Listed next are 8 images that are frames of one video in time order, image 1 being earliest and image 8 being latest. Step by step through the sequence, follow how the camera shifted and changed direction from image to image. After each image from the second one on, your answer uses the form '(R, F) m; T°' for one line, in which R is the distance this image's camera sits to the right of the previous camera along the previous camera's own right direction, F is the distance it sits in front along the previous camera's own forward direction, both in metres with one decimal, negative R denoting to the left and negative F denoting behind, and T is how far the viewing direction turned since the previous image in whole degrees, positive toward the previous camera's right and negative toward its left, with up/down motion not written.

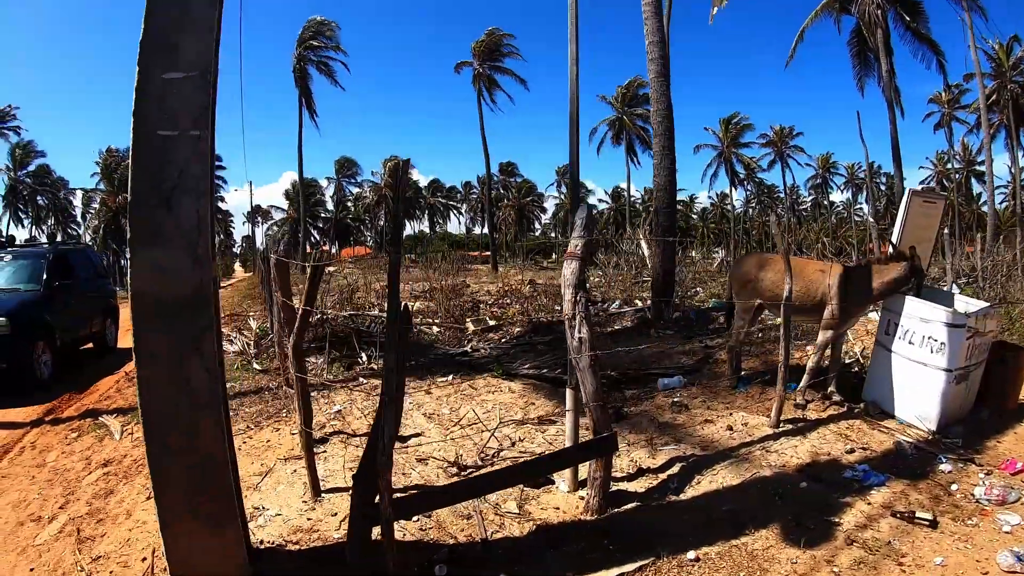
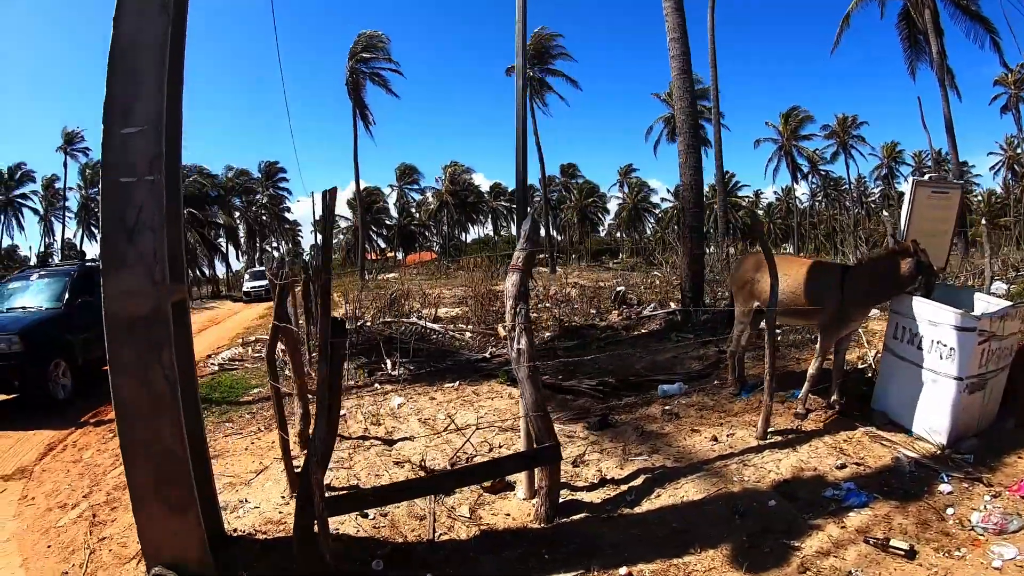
(+1.0, 0.0) m; -9°
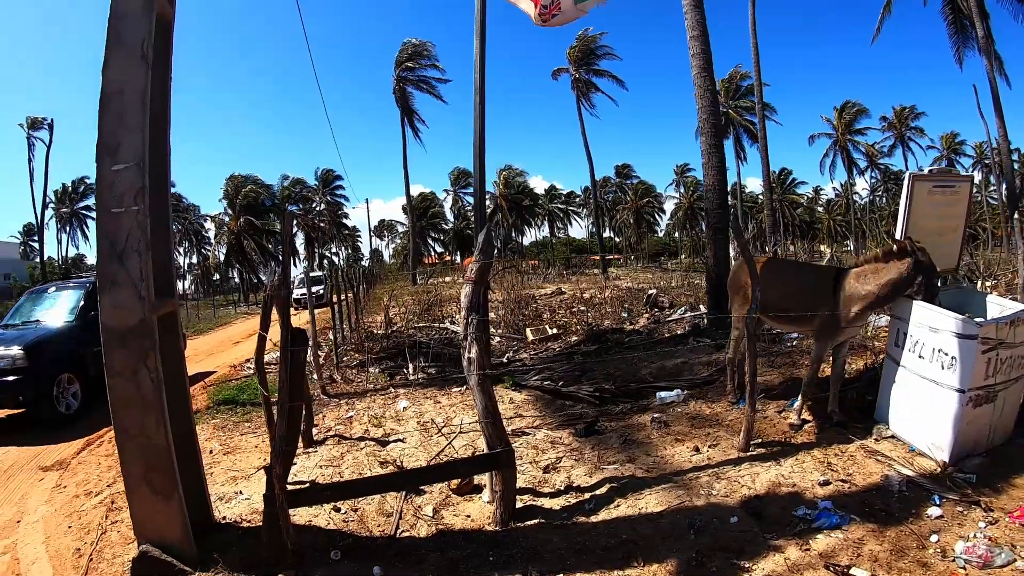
(+0.9, 0.0) m; -8°
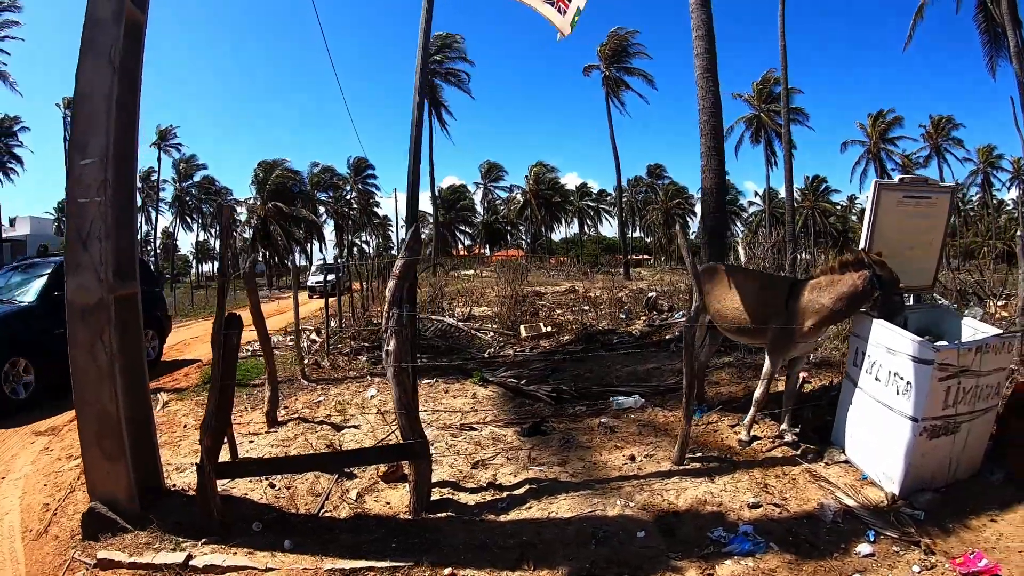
(+0.9, 0.0) m; -5°
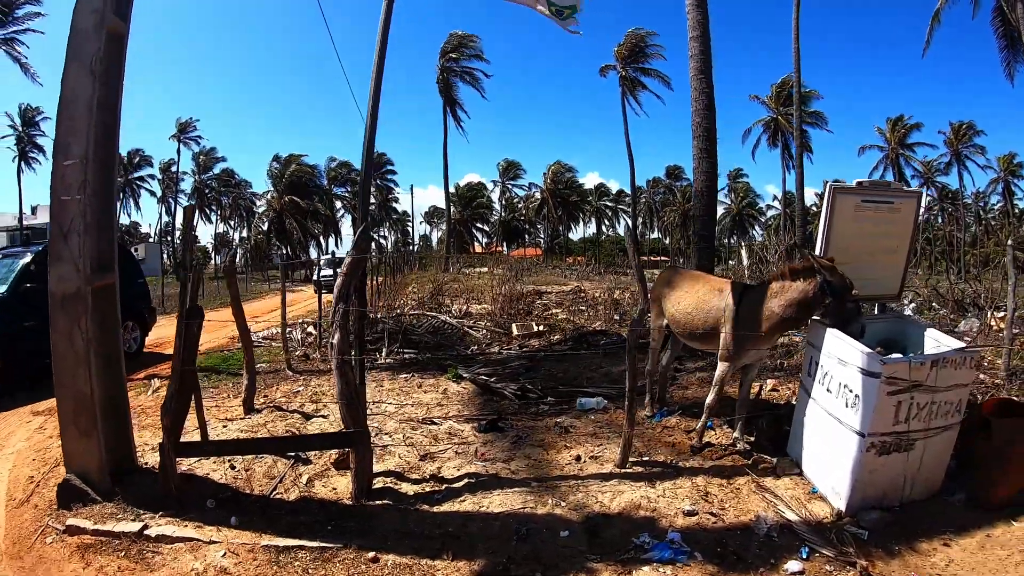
(+0.7, -0.1) m; -3°
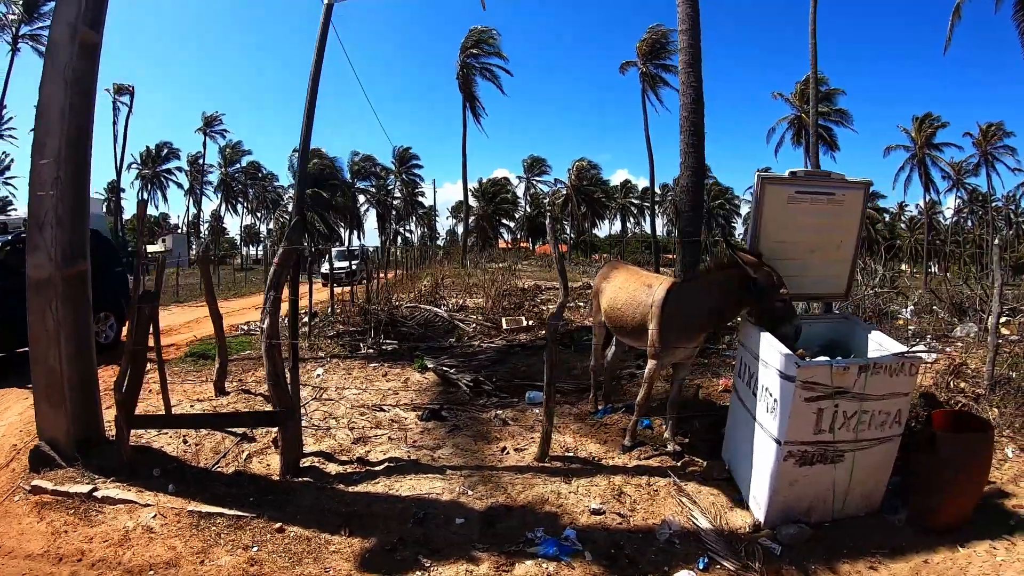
(+1.0, -0.1) m; -5°
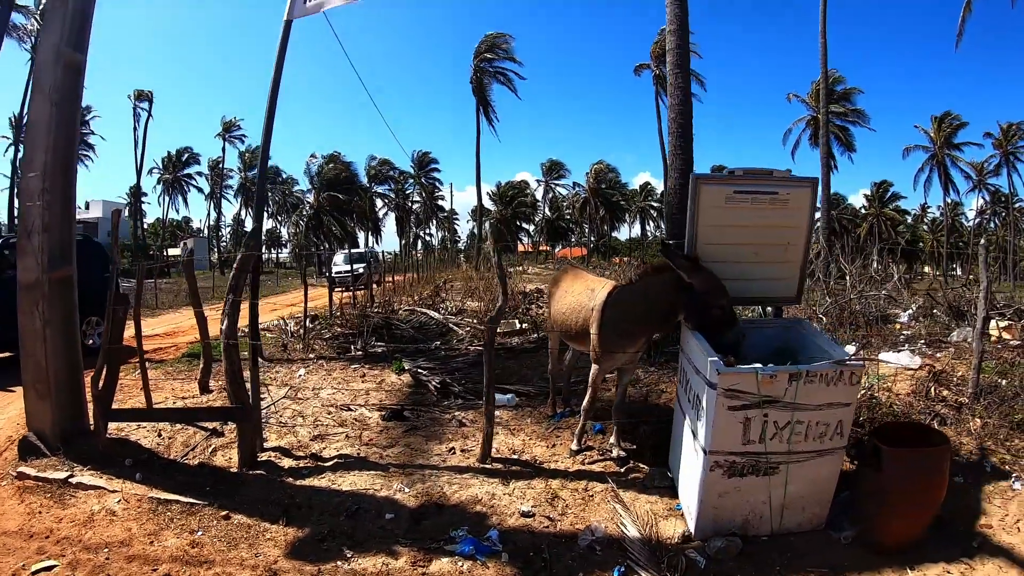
(+0.8, -0.1) m; -4°
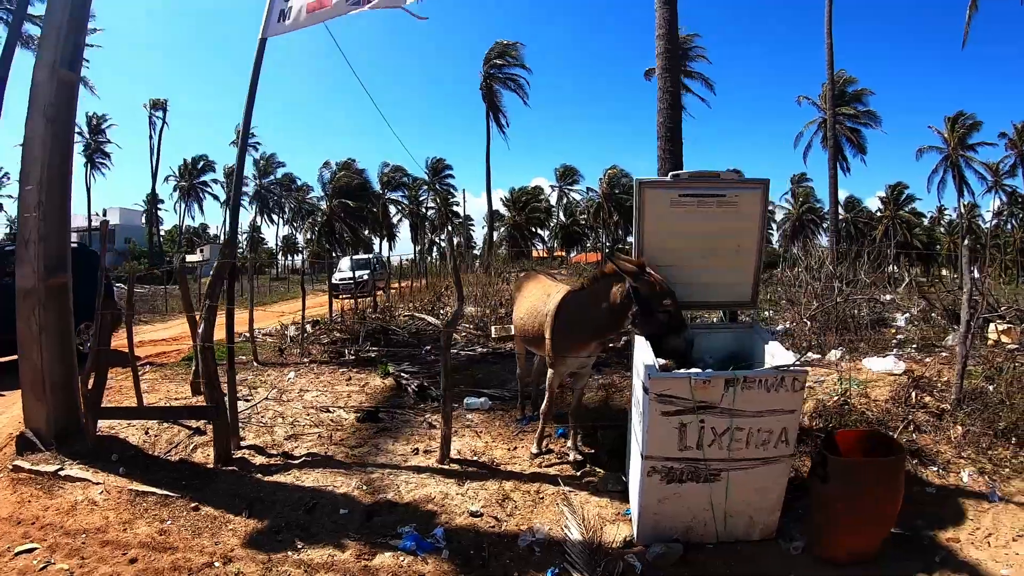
(+0.6, -0.1) m; -3°
